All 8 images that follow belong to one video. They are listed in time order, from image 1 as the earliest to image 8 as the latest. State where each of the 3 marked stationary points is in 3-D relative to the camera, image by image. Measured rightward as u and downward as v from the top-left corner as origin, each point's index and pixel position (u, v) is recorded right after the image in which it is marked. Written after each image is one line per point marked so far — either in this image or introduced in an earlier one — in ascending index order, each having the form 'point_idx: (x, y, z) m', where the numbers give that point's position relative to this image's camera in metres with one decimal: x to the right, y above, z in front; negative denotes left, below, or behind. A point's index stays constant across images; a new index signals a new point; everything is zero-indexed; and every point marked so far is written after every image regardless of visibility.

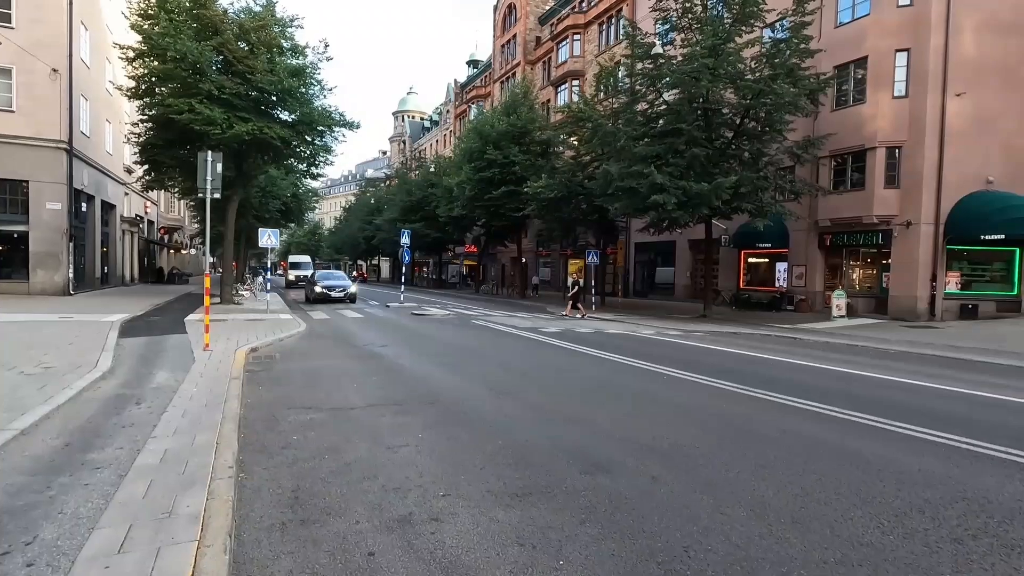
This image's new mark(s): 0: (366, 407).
0: (-1.6, -1.3, +5.9) m
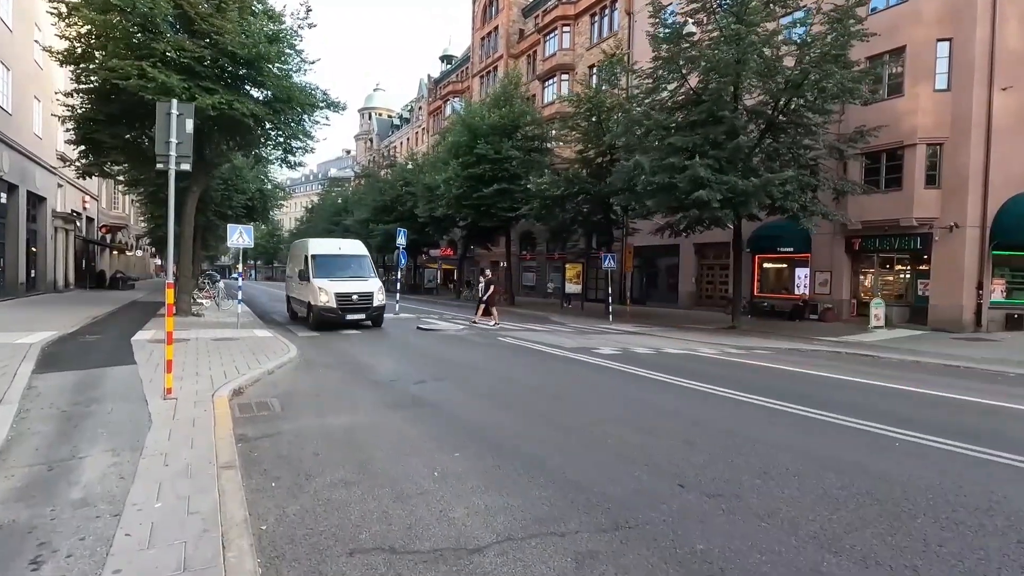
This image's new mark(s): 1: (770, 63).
0: (0.0, -1.5, +3.1) m
1: (+9.0, +7.8, +18.6) m
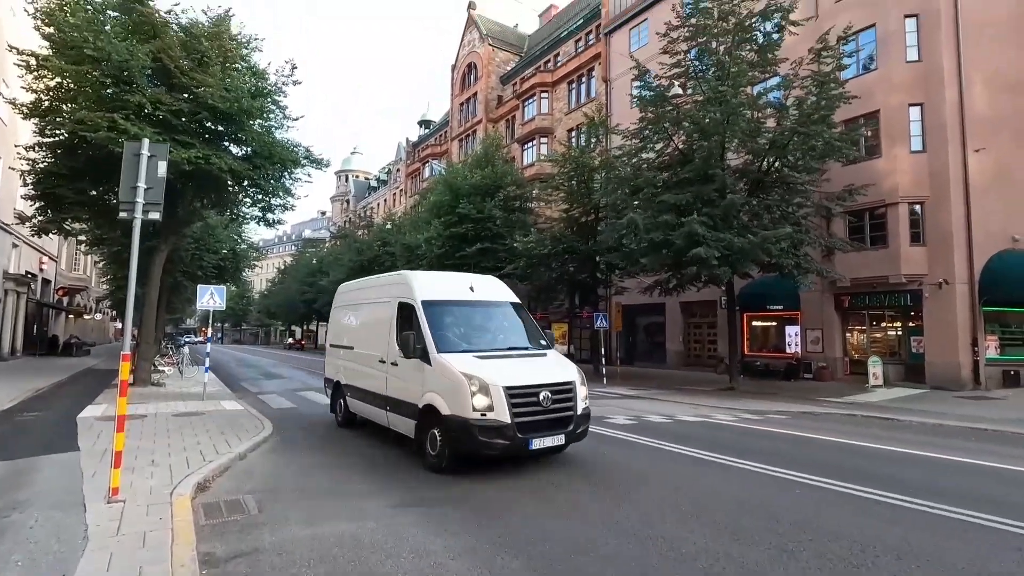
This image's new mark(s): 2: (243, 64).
0: (+0.4, -1.8, +2.0) m
1: (+8.6, +5.7, +18.9) m
2: (-8.2, +6.8, +16.2) m
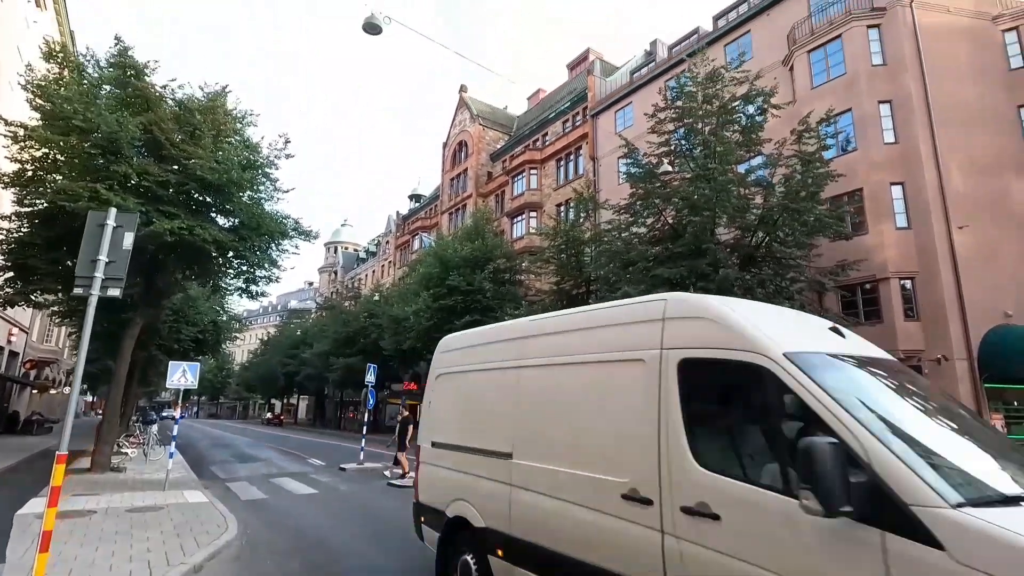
0: (+0.5, -2.1, +1.2) m
1: (+8.3, +3.1, +19.1) m
2: (-8.4, +4.6, +16.2) m
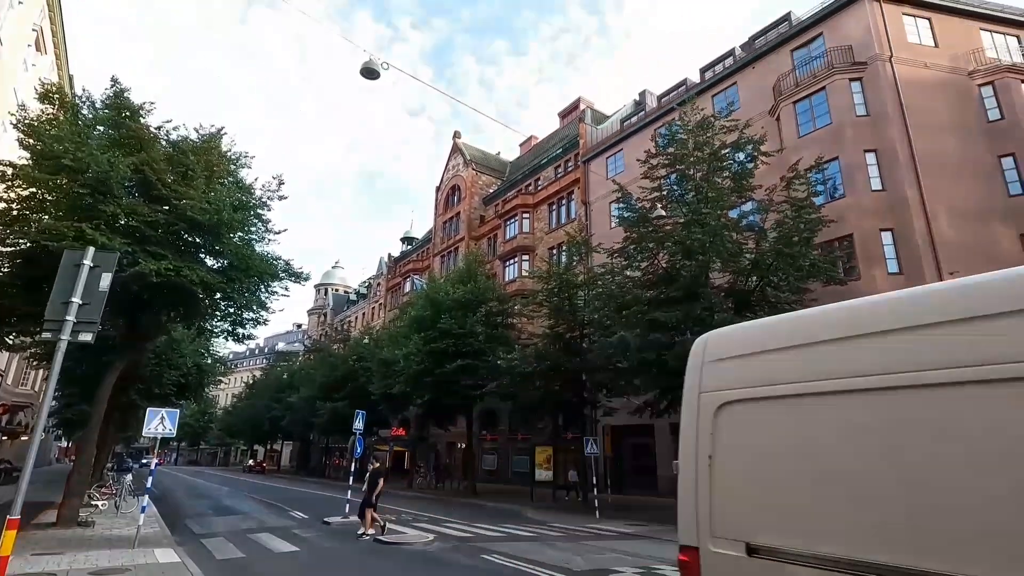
0: (+0.6, -2.2, +0.8) m
1: (+8.1, +1.5, +19.2) m
2: (-8.5, +3.3, +16.1) m
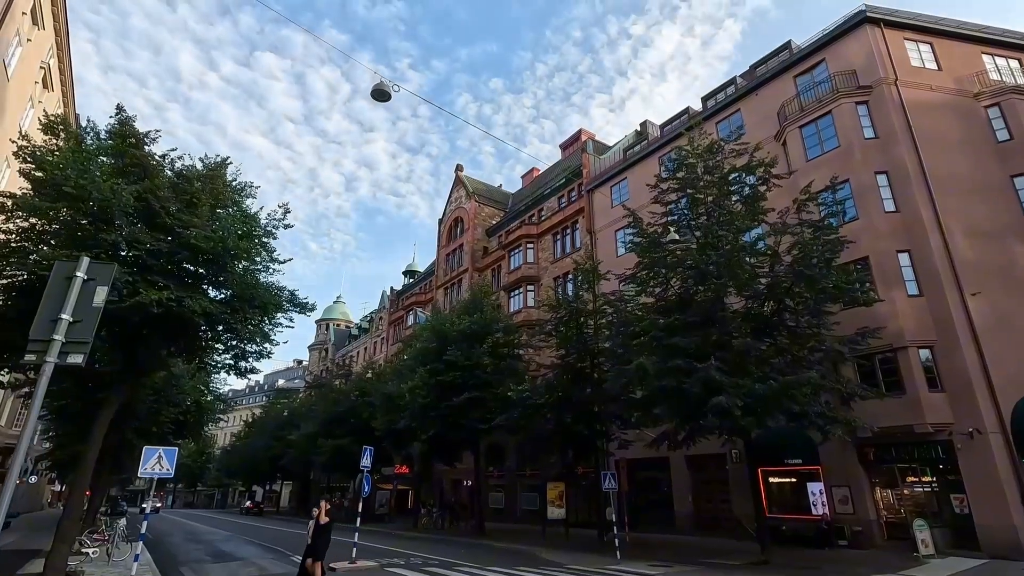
0: (+1.0, -2.0, +0.1) m
1: (+8.5, +0.6, +18.7) m
2: (-8.2, +2.4, +15.8) m
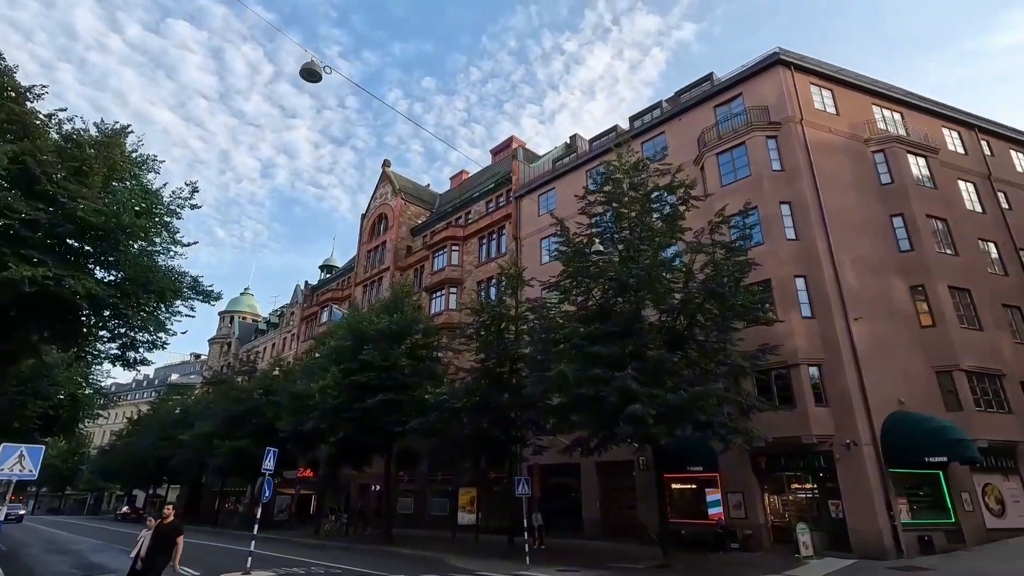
0: (+1.0, -2.0, 0.0) m
1: (+5.8, +0.1, +19.6) m
2: (-10.1, +2.9, +14.3) m
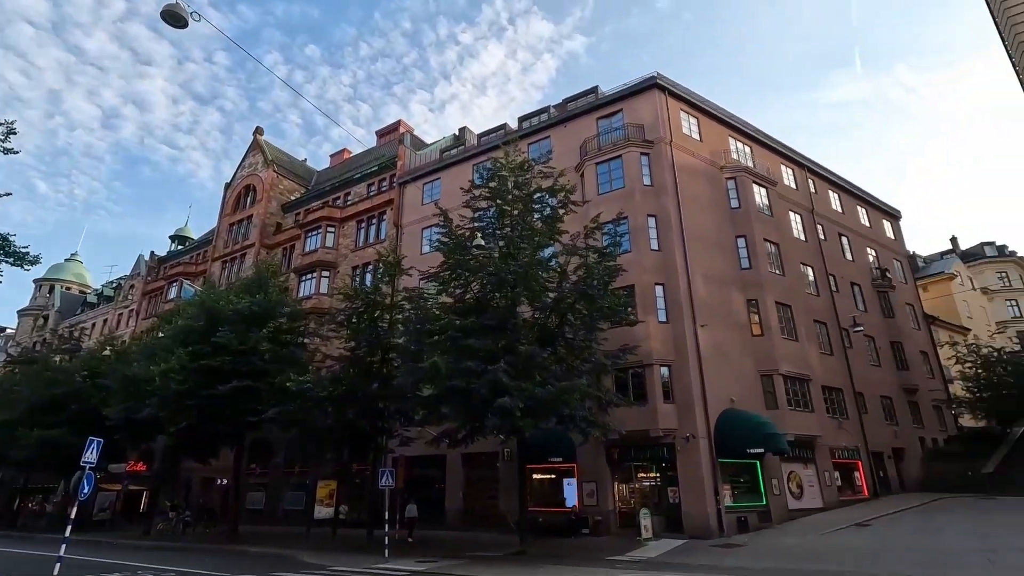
0: (+0.9, -2.1, +0.3) m
1: (+1.3, +0.1, +20.3) m
2: (-12.8, +3.9, +11.6) m
